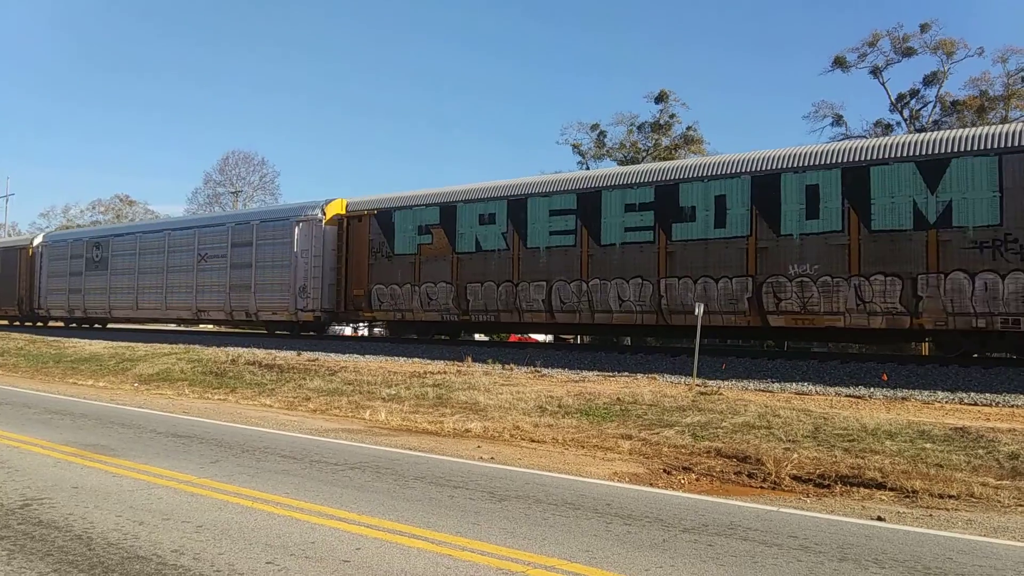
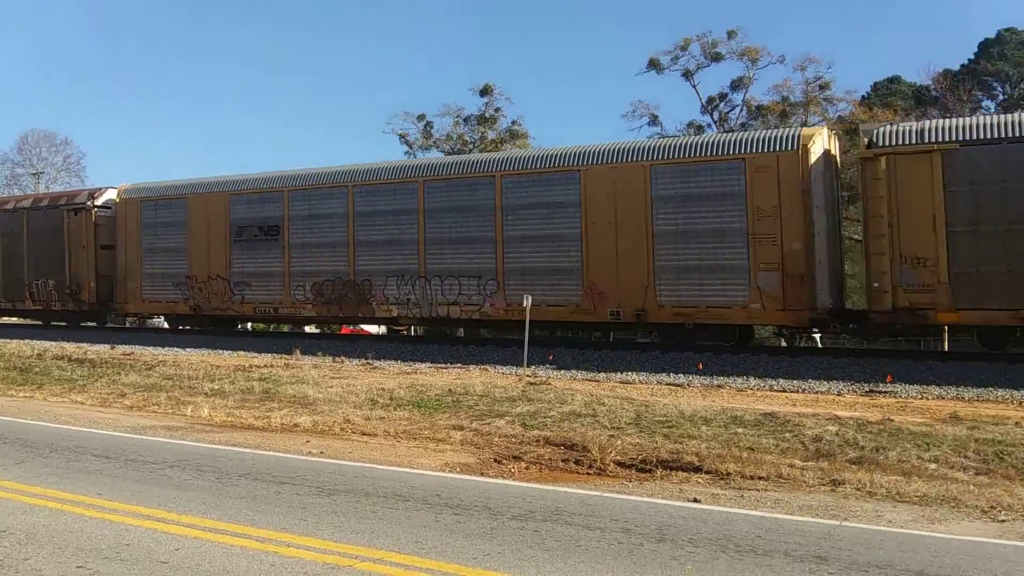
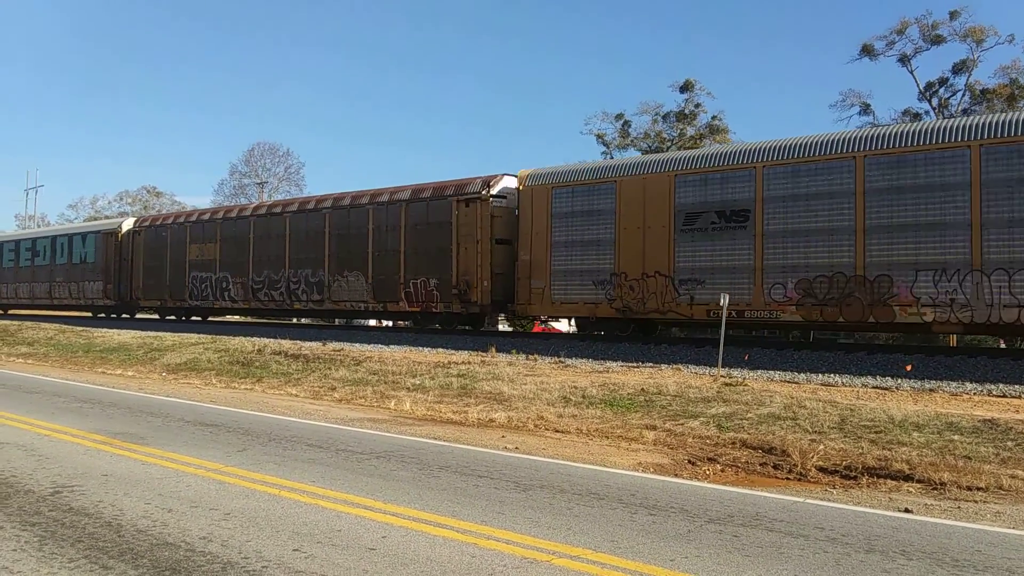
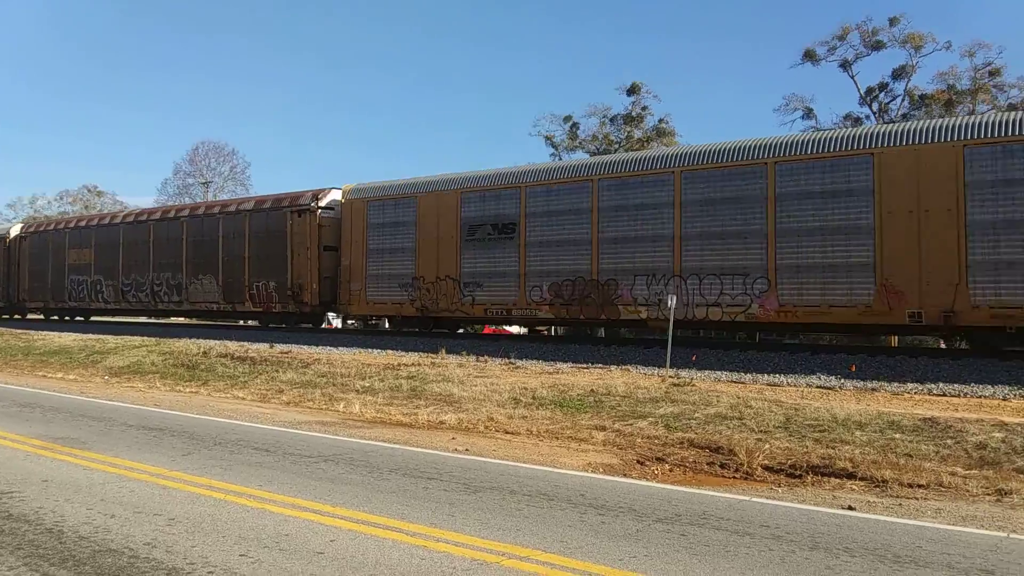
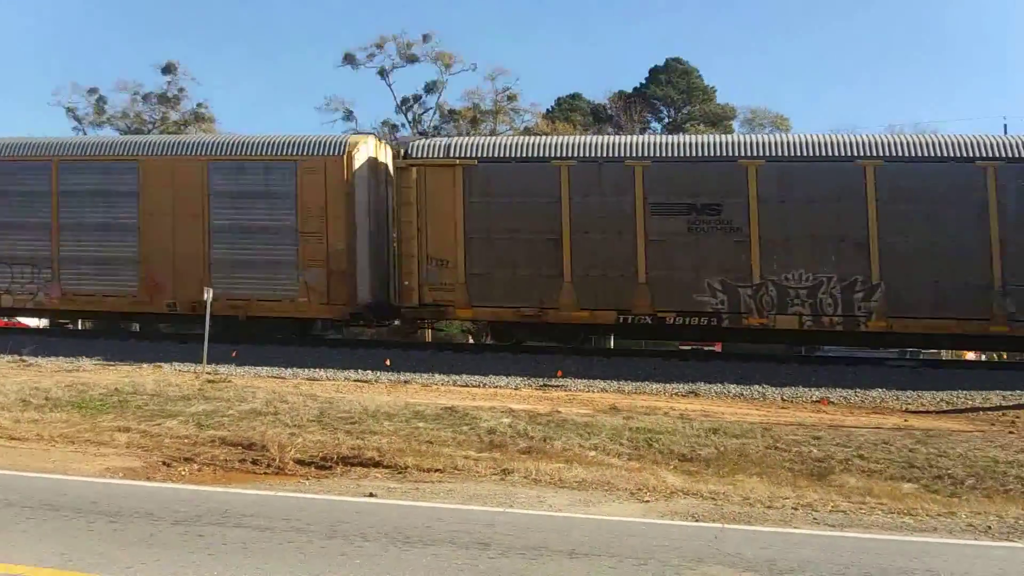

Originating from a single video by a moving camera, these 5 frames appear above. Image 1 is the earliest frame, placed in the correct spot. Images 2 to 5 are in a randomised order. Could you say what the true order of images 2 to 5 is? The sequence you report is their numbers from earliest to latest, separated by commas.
3, 4, 2, 5
